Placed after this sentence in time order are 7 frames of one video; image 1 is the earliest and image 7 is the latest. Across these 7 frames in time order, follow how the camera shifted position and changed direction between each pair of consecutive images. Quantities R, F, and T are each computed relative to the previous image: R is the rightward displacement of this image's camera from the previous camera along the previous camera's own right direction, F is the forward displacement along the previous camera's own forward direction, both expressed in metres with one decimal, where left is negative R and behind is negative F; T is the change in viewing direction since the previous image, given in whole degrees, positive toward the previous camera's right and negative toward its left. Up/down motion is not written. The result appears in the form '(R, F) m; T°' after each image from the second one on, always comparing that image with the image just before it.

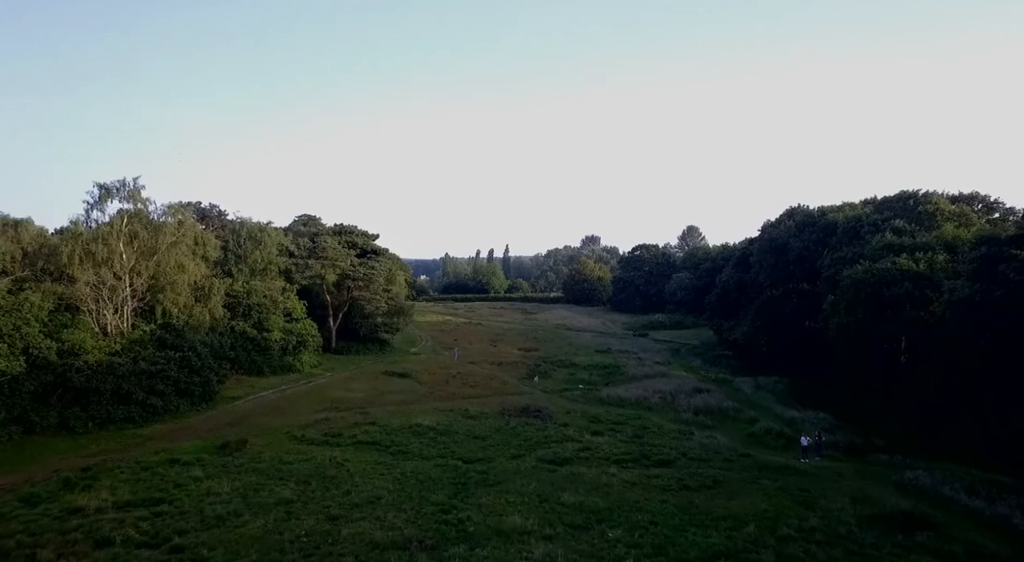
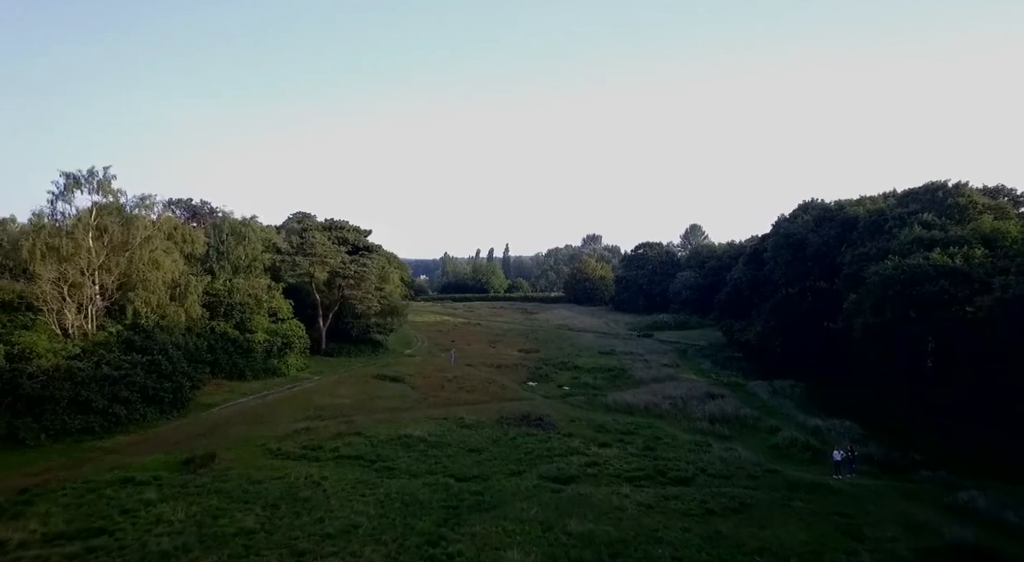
(0.0, +3.4) m; 0°
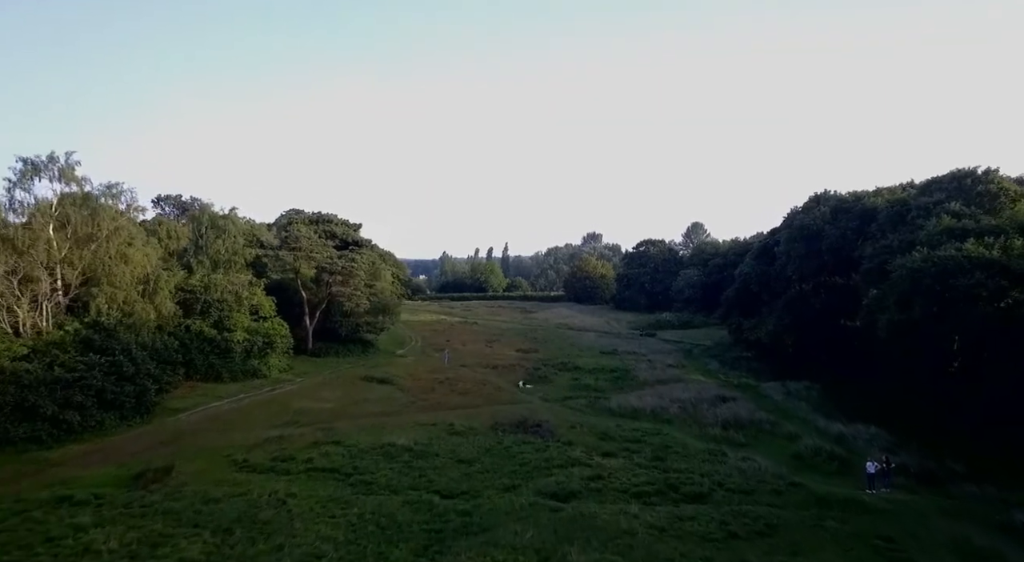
(+0.2, +3.2) m; 0°
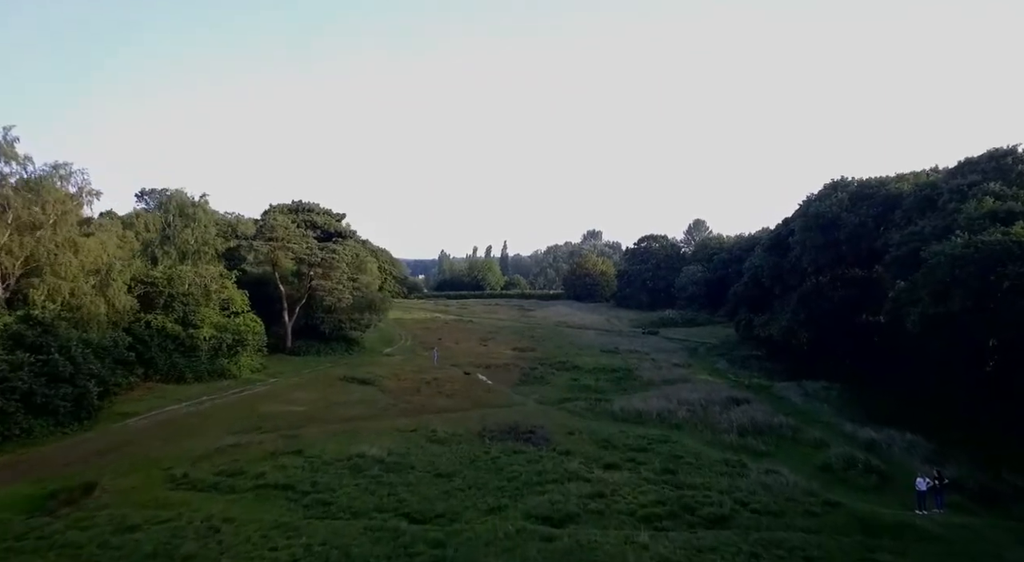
(+0.4, +4.1) m; 0°
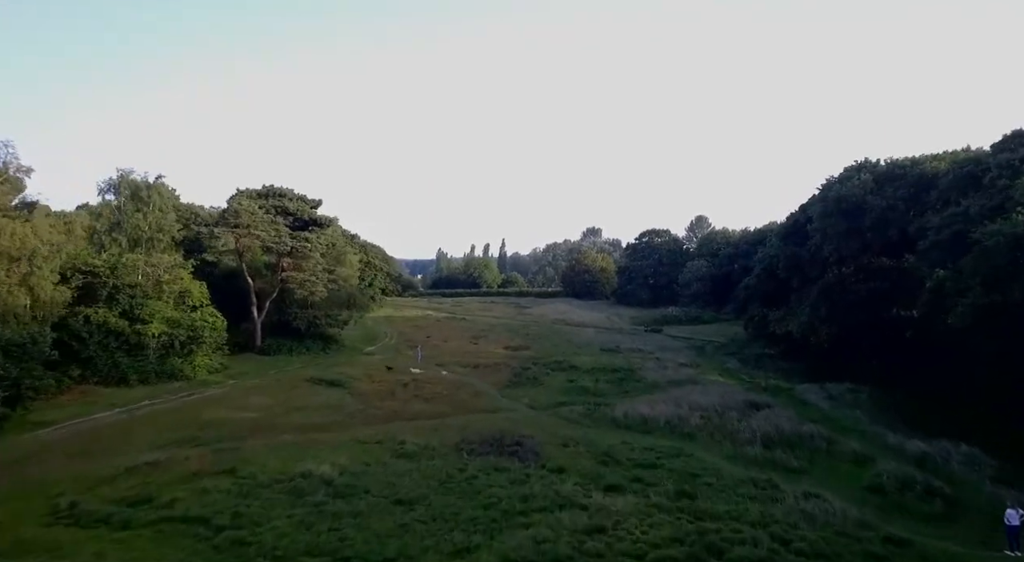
(+0.6, +4.9) m; 0°
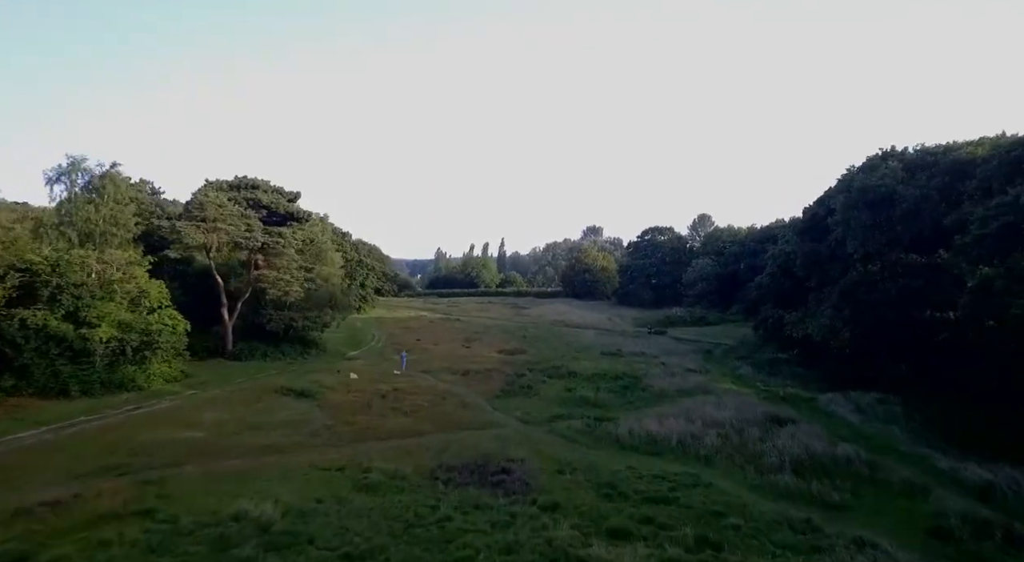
(+0.4, +4.1) m; 0°
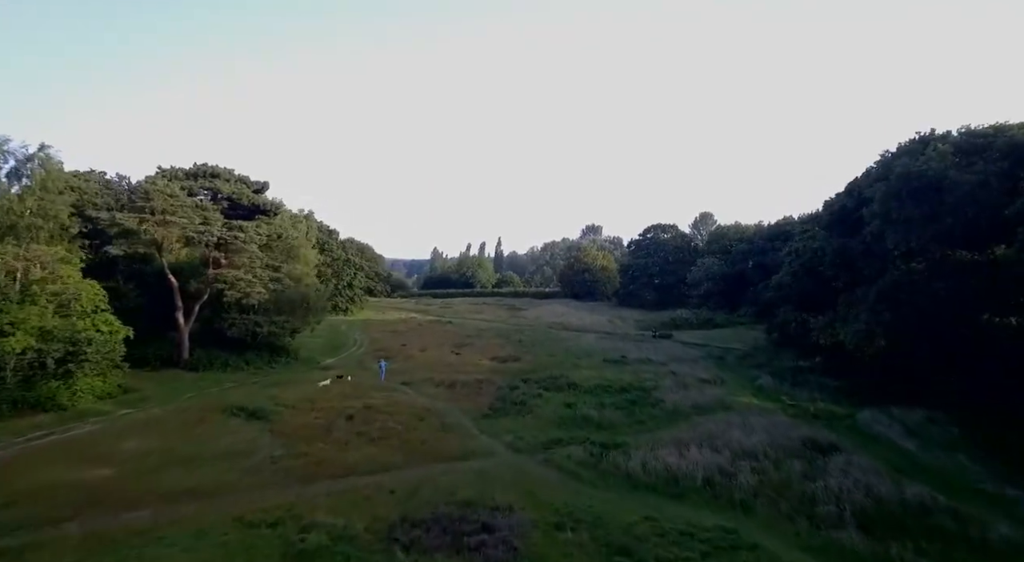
(+0.3, +5.3) m; 0°
